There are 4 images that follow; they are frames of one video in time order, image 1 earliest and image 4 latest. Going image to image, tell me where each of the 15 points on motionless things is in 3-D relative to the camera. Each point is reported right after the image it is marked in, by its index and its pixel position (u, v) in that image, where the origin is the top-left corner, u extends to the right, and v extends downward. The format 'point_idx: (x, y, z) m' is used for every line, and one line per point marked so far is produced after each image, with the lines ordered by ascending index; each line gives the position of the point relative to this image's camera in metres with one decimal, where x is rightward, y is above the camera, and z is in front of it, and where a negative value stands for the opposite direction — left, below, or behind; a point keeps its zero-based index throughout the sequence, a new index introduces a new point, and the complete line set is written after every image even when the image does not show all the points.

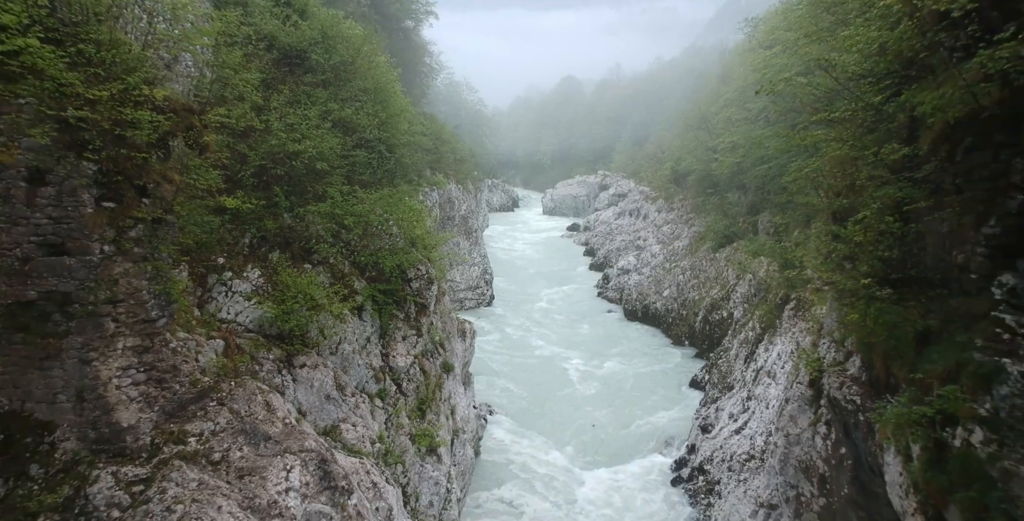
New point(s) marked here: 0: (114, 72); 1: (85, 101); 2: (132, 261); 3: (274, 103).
0: (-3.4, +1.6, +4.8) m
1: (-3.4, +1.3, +4.5) m
2: (-3.2, 0.0, +4.7) m
3: (-3.1, +2.1, +7.4) m
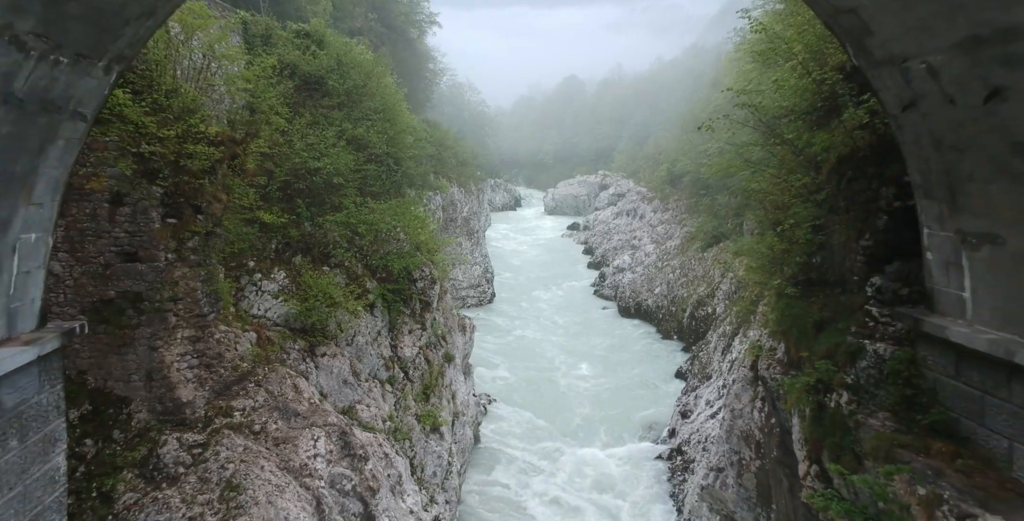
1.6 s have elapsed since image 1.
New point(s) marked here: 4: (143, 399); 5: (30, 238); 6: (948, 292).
0: (-3.5, +1.6, +6.0) m
1: (-3.6, +1.2, +5.7) m
2: (-3.4, -0.1, +5.9) m
3: (-3.3, +2.1, +8.6) m
4: (-3.7, -1.4, +5.7) m
5: (-3.2, +0.1, +3.8) m
6: (+3.1, -0.2, +4.1) m
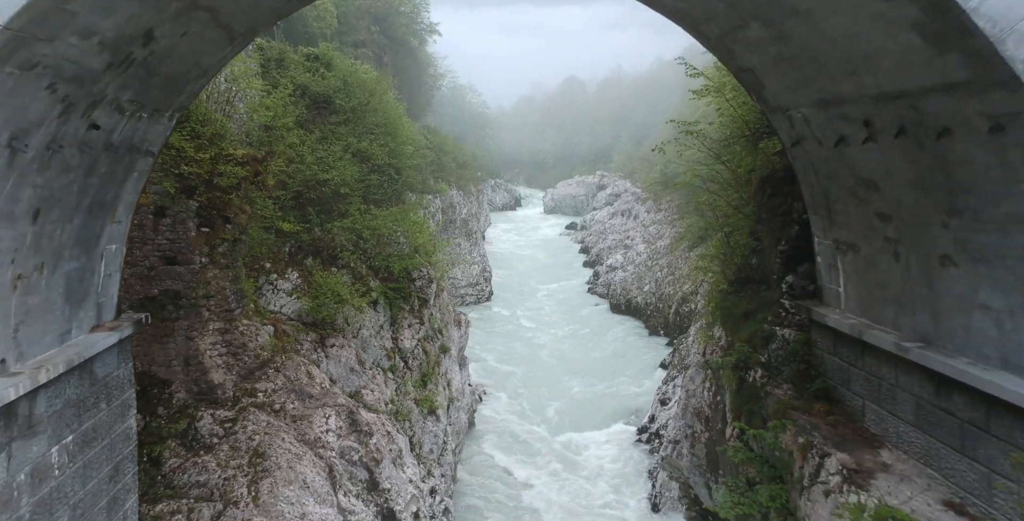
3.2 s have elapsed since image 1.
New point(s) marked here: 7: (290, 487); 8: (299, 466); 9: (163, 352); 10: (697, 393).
0: (-3.8, +1.5, +7.1) m
1: (-3.8, +1.2, +6.8) m
2: (-3.6, -0.1, +7.0) m
3: (-3.5, +2.0, +9.7) m
4: (-3.9, -1.4, +6.8) m
5: (-3.5, +0.1, +4.9) m
6: (+2.9, -0.2, +5.2) m
7: (-2.4, -2.4, +6.1) m
8: (-2.4, -2.3, +6.3) m
9: (-4.1, -1.1, +6.8) m
10: (+2.6, -1.8, +7.9) m
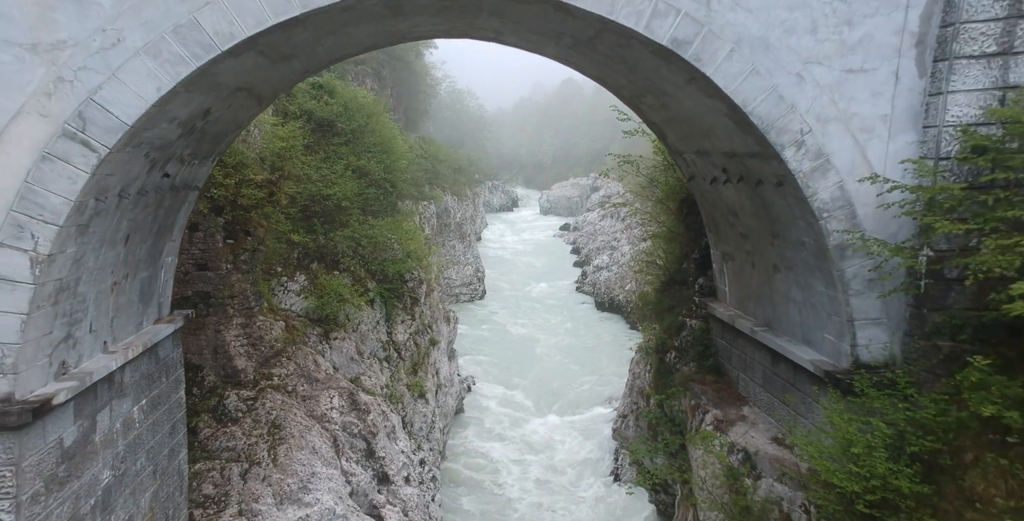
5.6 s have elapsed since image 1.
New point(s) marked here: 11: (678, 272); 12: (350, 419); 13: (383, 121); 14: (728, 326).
0: (-4.2, +1.4, +8.6) m
1: (-4.2, +1.1, +8.3) m
2: (-4.0, -0.2, +8.6) m
3: (-3.9, +1.9, +11.2) m
4: (-4.4, -1.5, +8.3) m
5: (-3.9, 0.0, +6.5) m
6: (+2.5, -0.3, +6.7) m
7: (-2.8, -2.5, +7.6) m
8: (-2.8, -2.4, +7.9) m
9: (-4.5, -1.2, +8.3) m
10: (+2.2, -1.9, +9.4) m
11: (+2.4, -0.2, +8.0) m
12: (-2.5, -2.4, +8.8) m
13: (-3.1, +3.3, +13.6) m
14: (+2.4, -0.7, +6.4) m
